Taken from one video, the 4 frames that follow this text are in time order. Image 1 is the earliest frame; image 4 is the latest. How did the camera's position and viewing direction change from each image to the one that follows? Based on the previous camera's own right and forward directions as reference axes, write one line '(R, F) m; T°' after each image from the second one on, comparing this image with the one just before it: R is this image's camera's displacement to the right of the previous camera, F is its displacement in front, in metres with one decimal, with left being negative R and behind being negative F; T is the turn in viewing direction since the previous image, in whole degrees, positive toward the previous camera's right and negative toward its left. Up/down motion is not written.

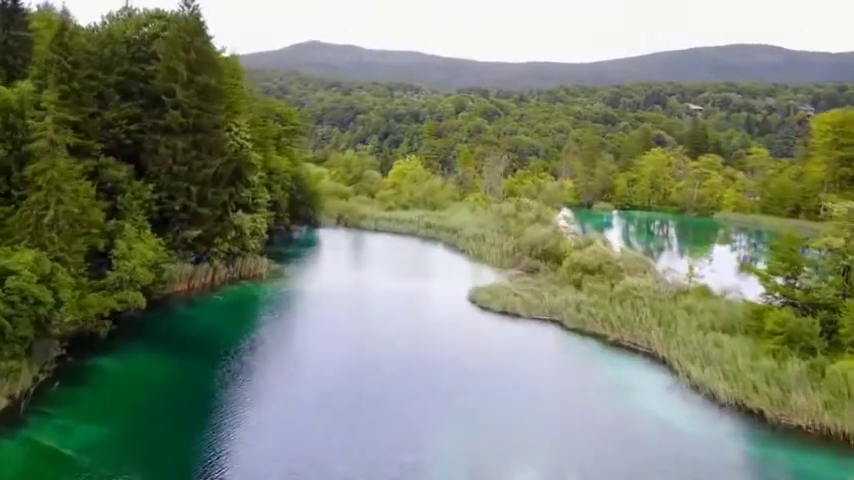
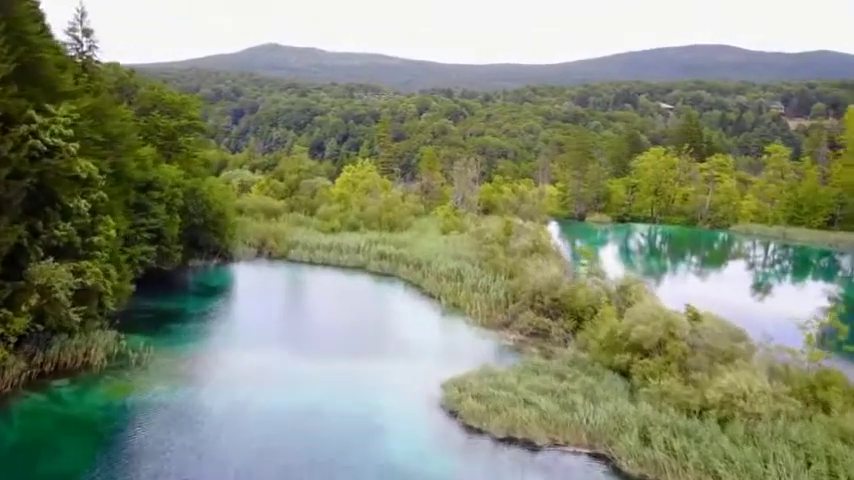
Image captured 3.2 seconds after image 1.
(+0.8, +16.2) m; +3°
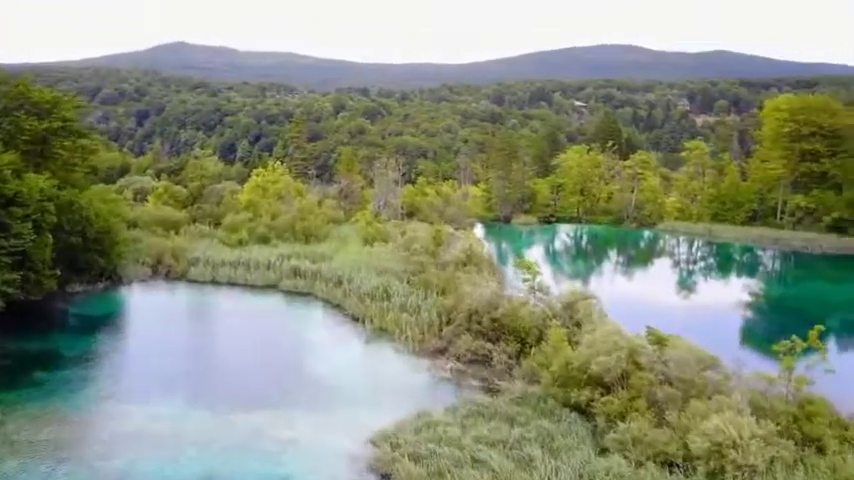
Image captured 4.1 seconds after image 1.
(0.0, +4.2) m; +7°
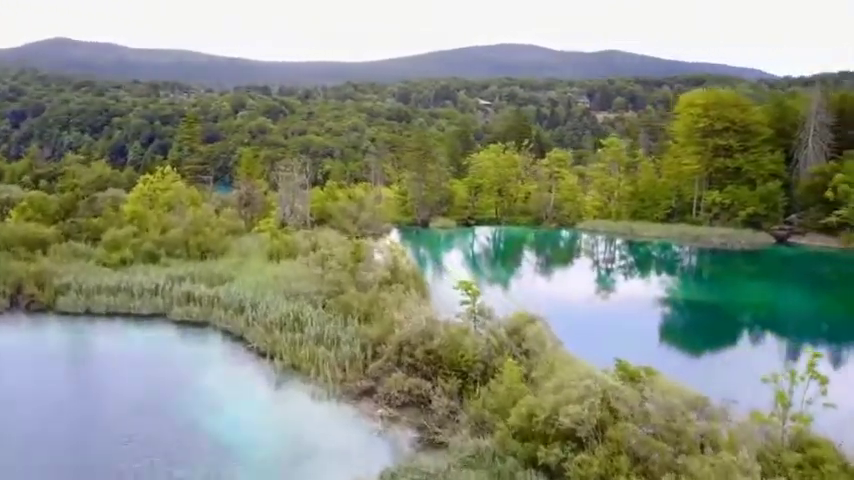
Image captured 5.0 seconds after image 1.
(-0.4, +4.5) m; +8°
